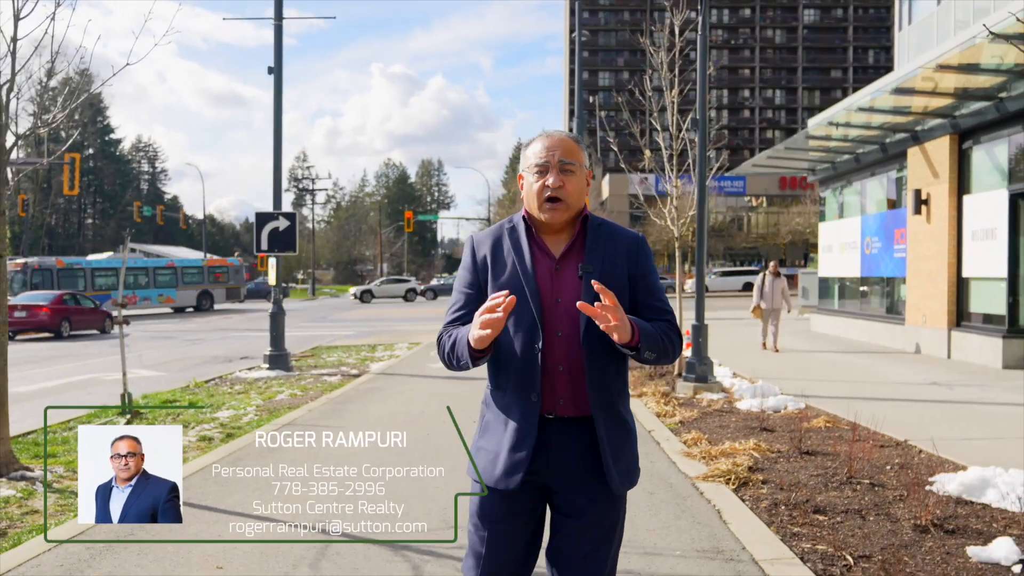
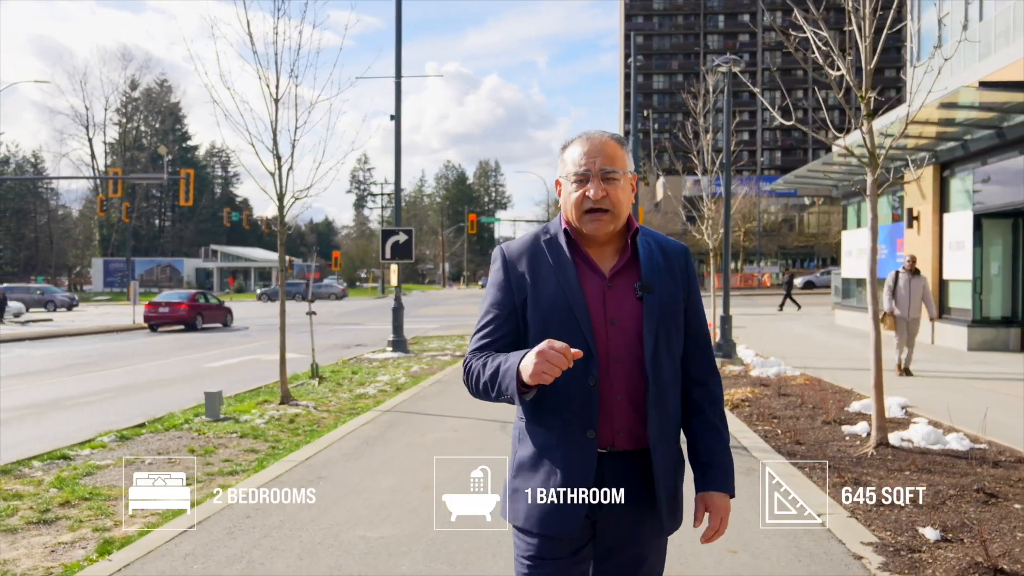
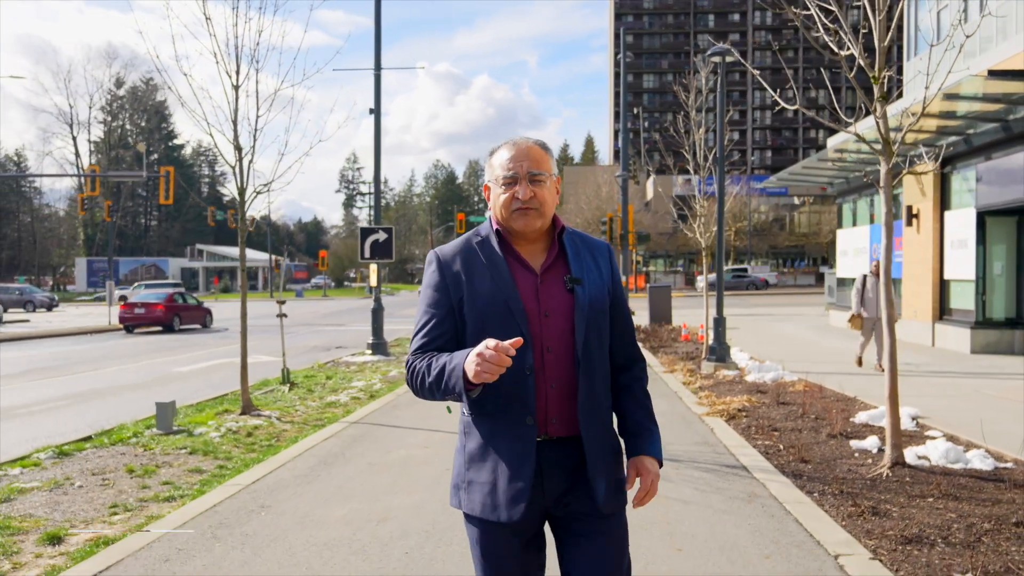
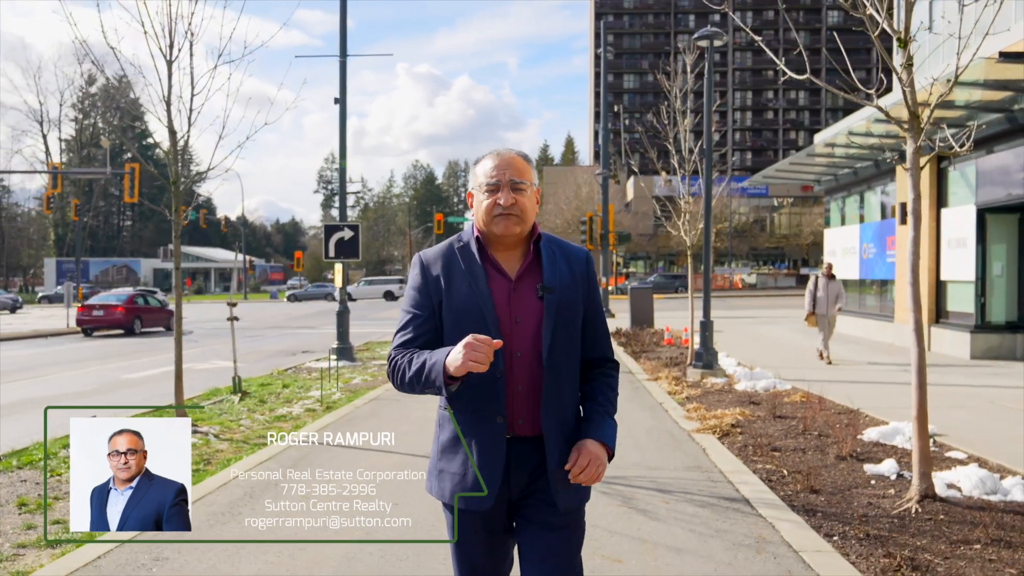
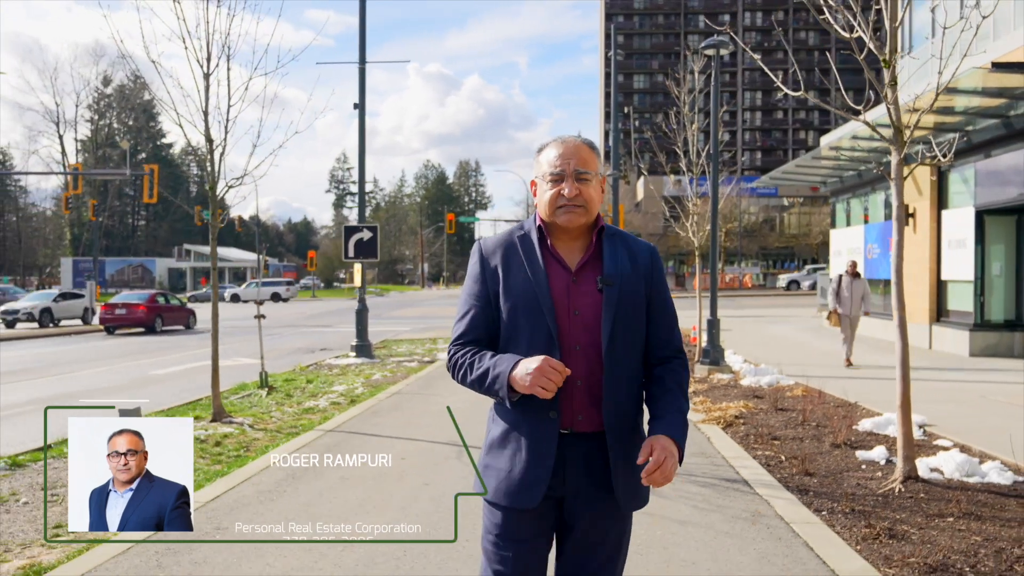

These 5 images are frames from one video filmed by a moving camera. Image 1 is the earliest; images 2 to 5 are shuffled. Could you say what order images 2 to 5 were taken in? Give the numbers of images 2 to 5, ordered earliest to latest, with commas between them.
4, 5, 3, 2
